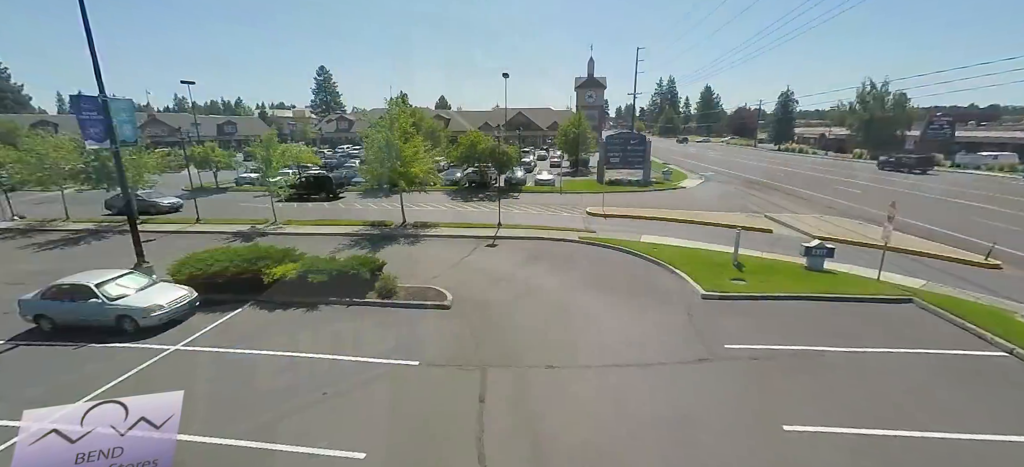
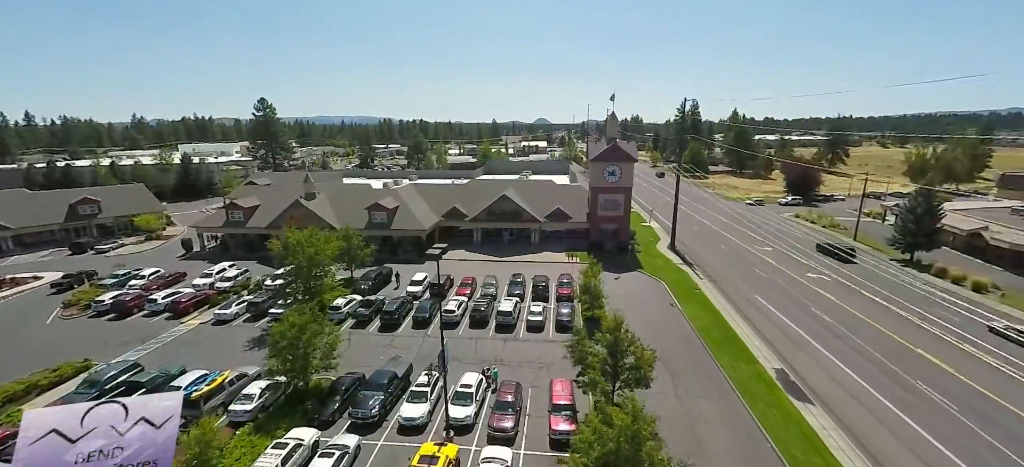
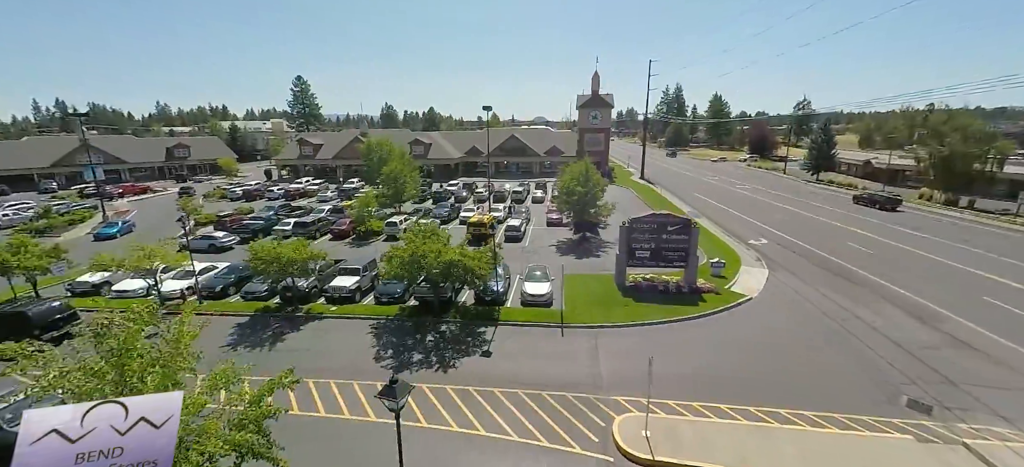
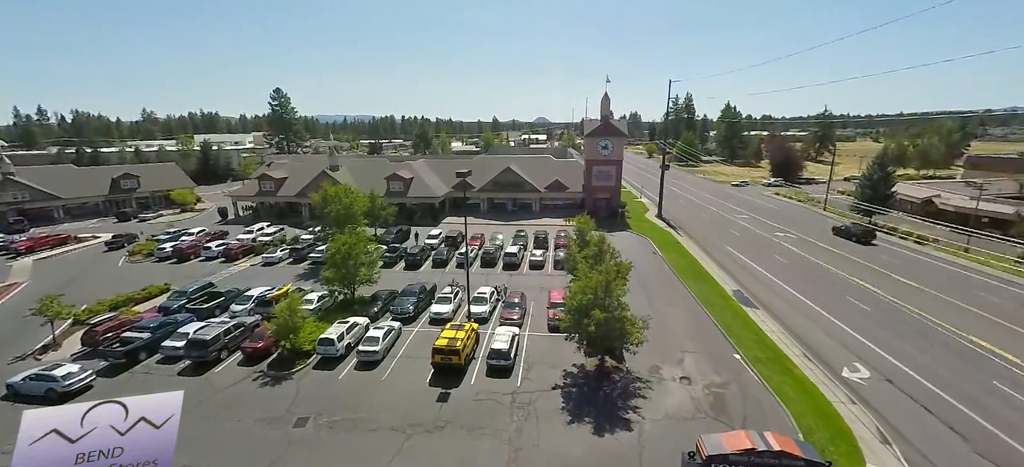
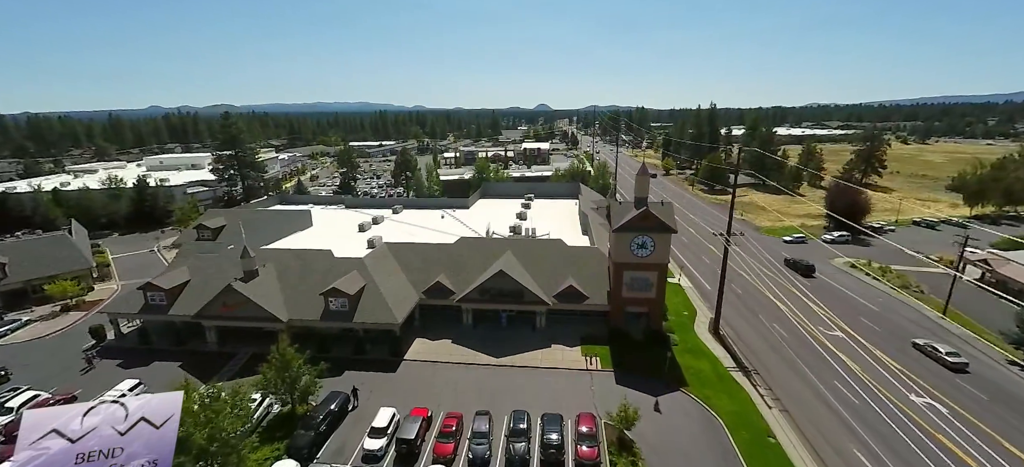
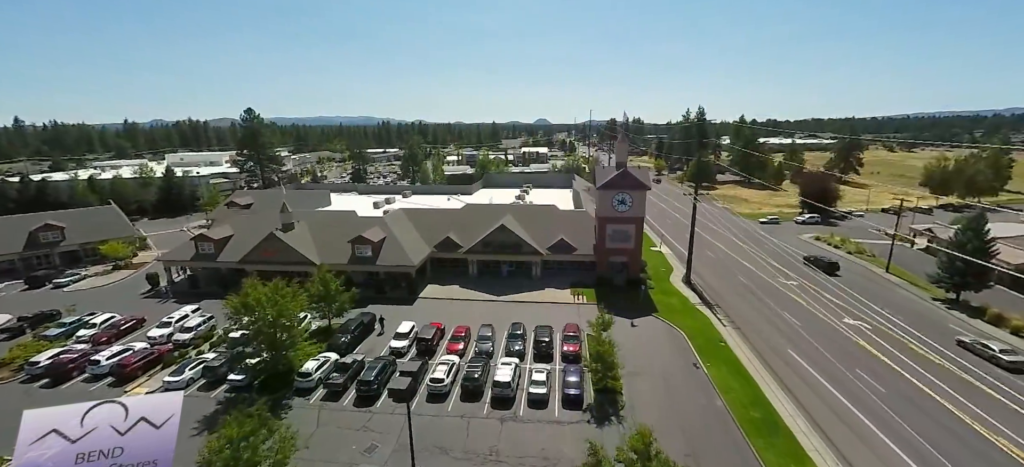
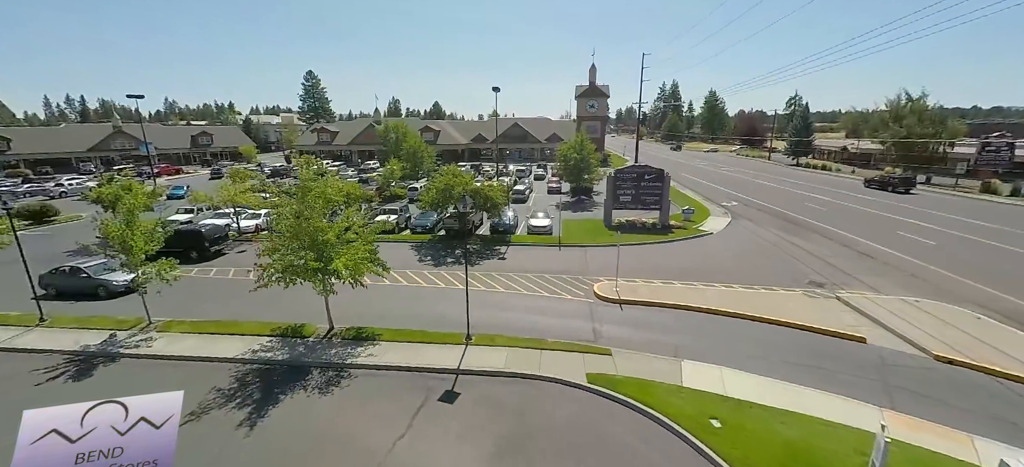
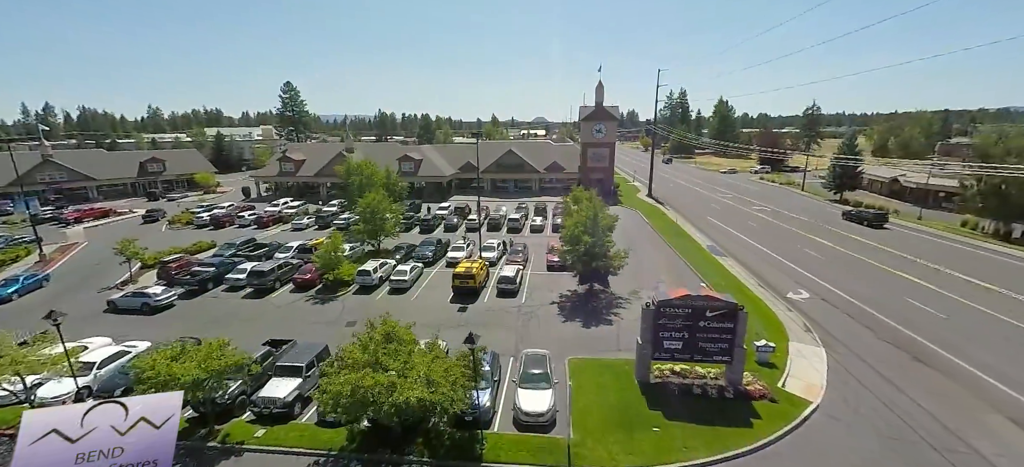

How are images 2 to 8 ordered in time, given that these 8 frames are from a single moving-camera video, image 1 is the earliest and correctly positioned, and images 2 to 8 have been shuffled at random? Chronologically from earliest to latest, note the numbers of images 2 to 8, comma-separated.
7, 3, 8, 4, 2, 6, 5
